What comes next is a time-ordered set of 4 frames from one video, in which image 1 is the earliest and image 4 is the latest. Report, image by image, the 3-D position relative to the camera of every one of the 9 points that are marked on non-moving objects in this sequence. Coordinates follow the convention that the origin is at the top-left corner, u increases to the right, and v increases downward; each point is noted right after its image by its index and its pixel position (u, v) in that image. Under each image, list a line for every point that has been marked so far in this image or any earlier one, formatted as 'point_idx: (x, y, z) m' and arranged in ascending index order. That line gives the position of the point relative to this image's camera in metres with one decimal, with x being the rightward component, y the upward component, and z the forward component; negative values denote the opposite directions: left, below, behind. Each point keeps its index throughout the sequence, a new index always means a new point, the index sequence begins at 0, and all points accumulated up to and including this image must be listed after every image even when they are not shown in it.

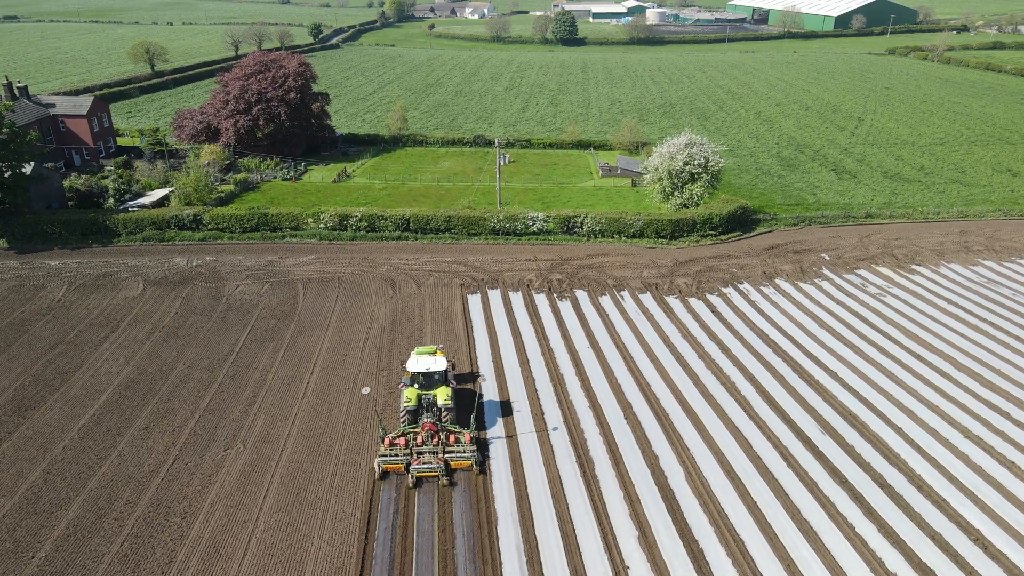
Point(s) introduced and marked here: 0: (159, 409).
0: (-10.8, -3.7, +19.0) m
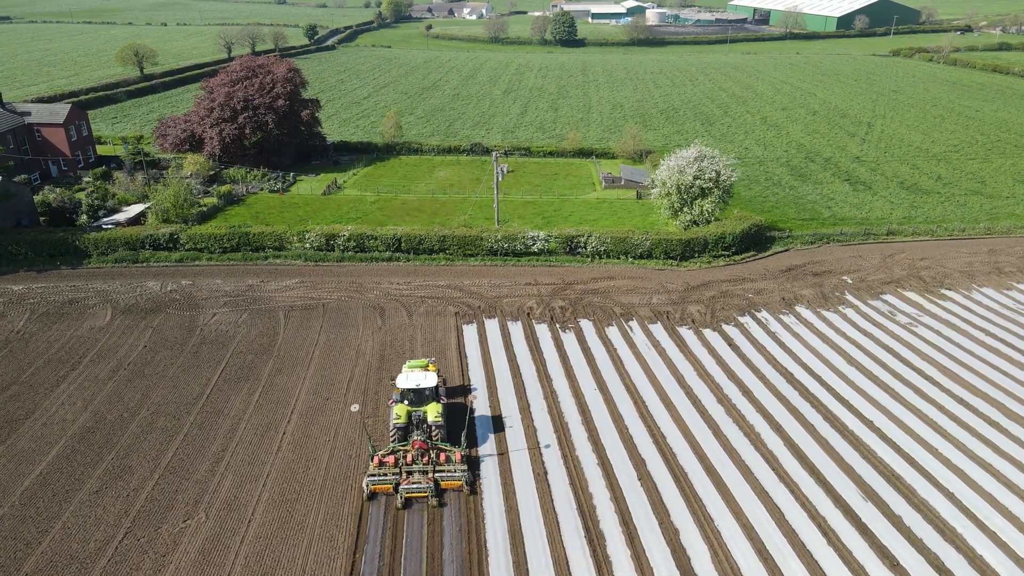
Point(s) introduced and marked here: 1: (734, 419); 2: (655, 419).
0: (-10.8, -4.9, +16.9) m
1: (+6.6, -3.9, +18.6) m
2: (+4.3, -3.9, +18.7) m
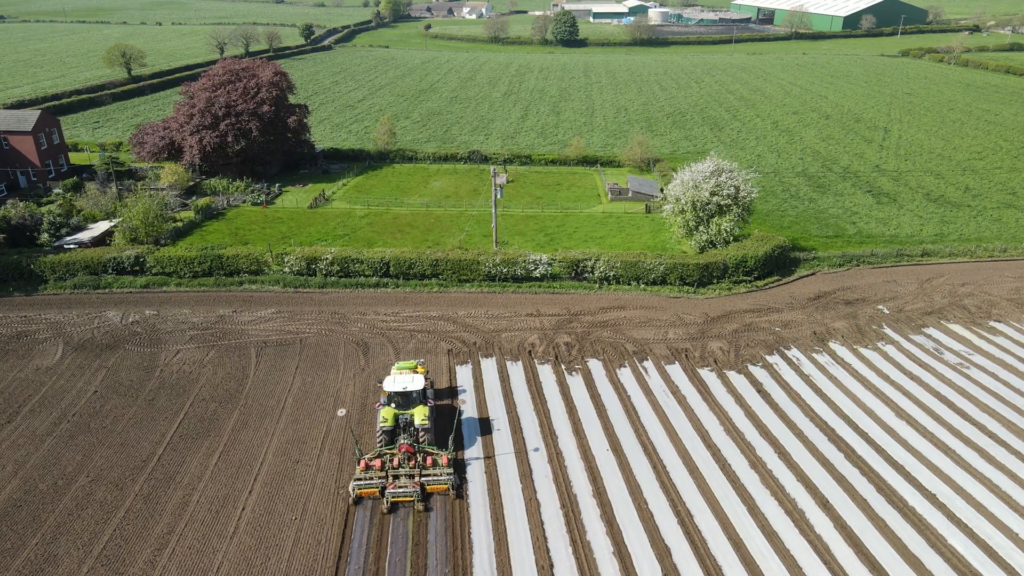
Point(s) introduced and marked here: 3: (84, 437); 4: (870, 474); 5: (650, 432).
0: (-10.8, -6.1, +14.2) m
1: (+6.6, -5.1, +15.9) m
2: (+4.3, -5.2, +15.9) m
3: (-12.4, -4.3, +18.2) m
4: (+9.4, -4.9, +16.5) m
5: (+4.1, -4.2, +18.2) m
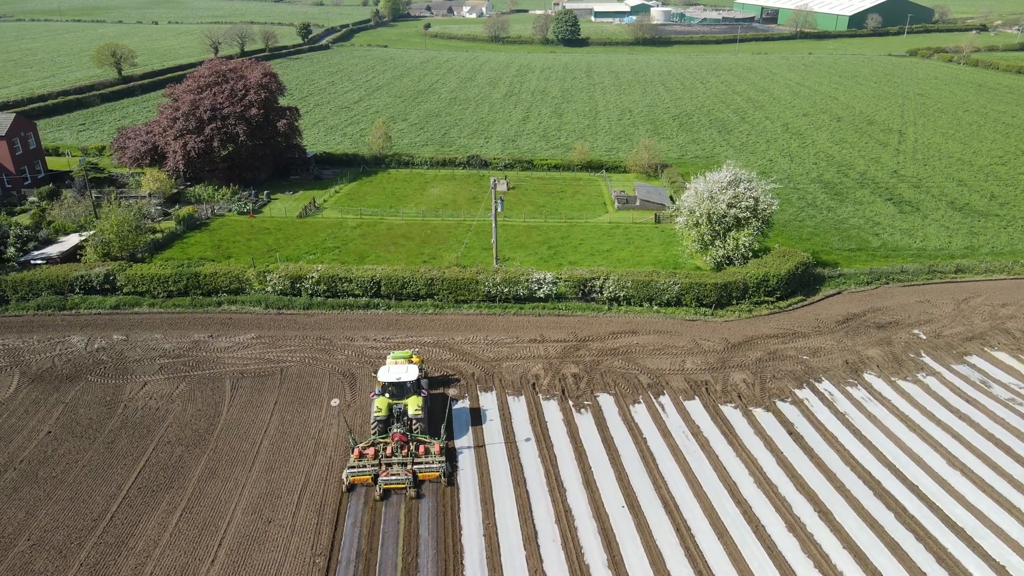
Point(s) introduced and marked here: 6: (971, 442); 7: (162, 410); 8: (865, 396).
0: (-10.8, -7.0, +12.1) m
1: (+6.7, -6.0, +13.8) m
2: (+4.3, -6.0, +13.8) m
3: (-12.4, -5.2, +16.0) m
4: (+9.5, -5.8, +14.4) m
5: (+4.1, -5.1, +16.0) m
6: (+13.1, -4.3, +18.0) m
7: (-10.8, -3.7, +19.1) m
8: (+11.1, -3.4, +19.6) m
